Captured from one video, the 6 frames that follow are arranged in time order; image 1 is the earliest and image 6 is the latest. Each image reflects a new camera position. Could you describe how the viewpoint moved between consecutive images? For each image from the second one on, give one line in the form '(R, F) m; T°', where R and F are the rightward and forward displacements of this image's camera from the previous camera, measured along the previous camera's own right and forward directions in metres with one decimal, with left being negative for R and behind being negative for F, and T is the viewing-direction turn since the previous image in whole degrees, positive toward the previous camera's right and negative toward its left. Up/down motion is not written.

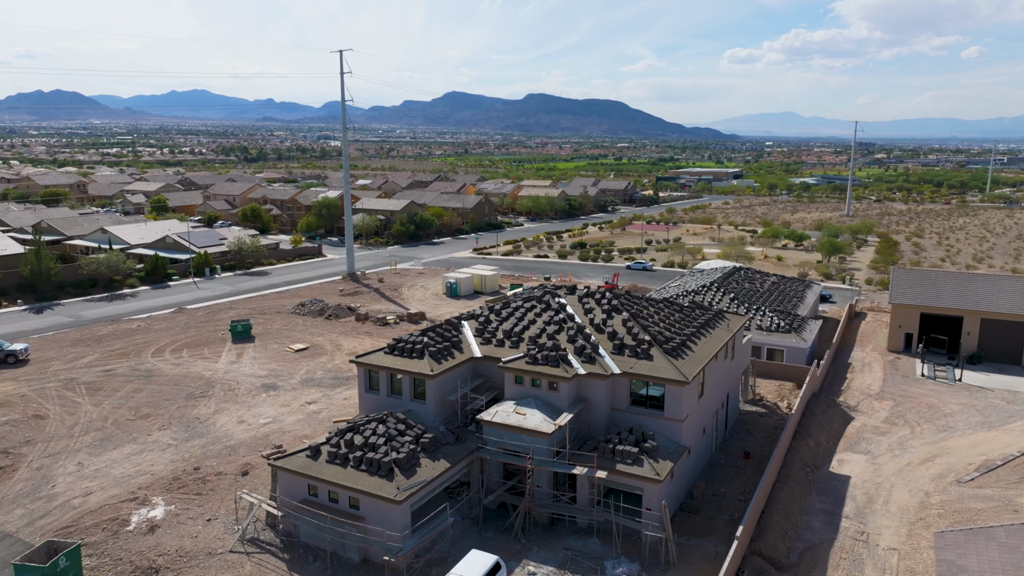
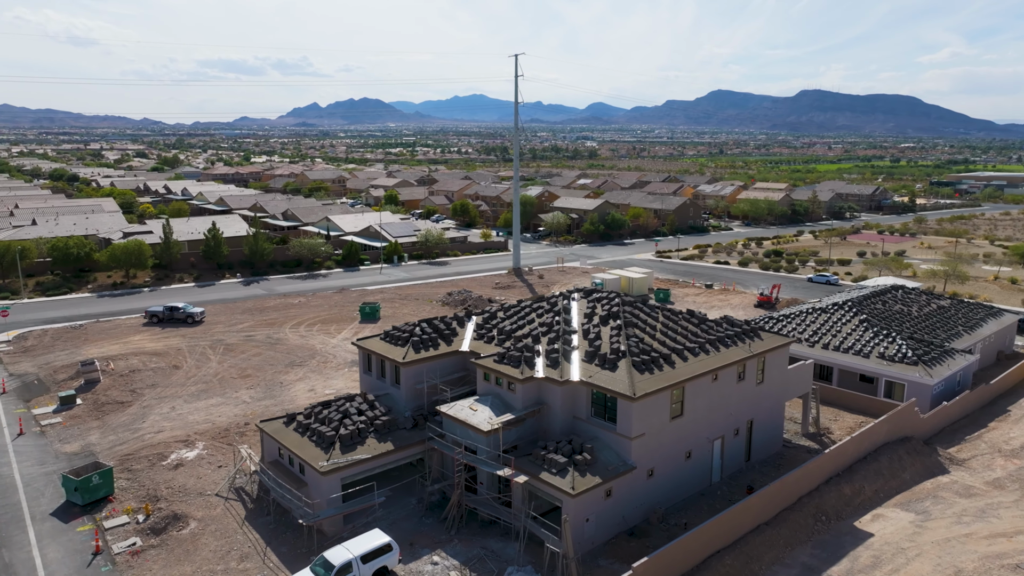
(+8.3, +1.3) m; -20°
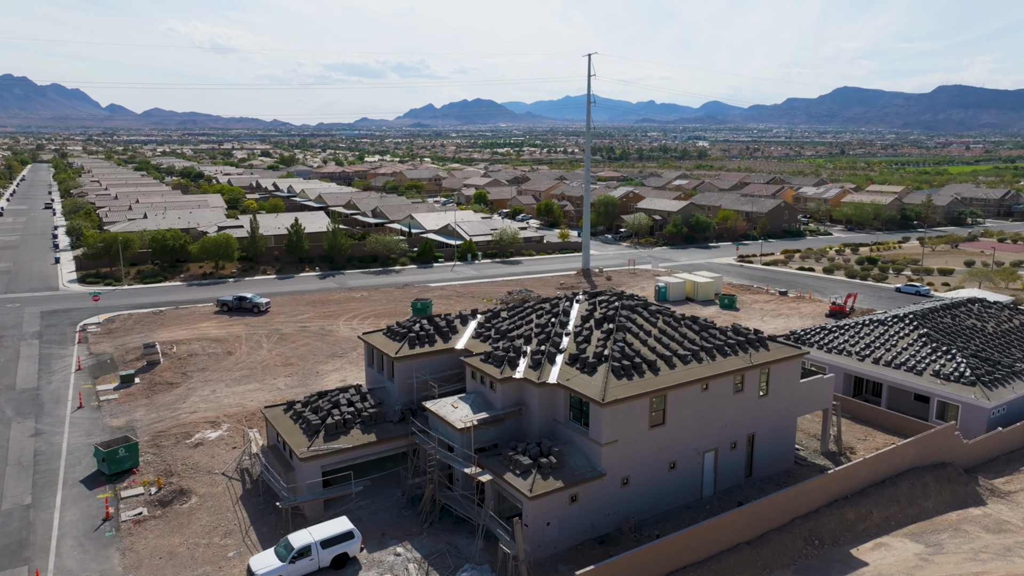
(+3.6, +0.2) m; -8°
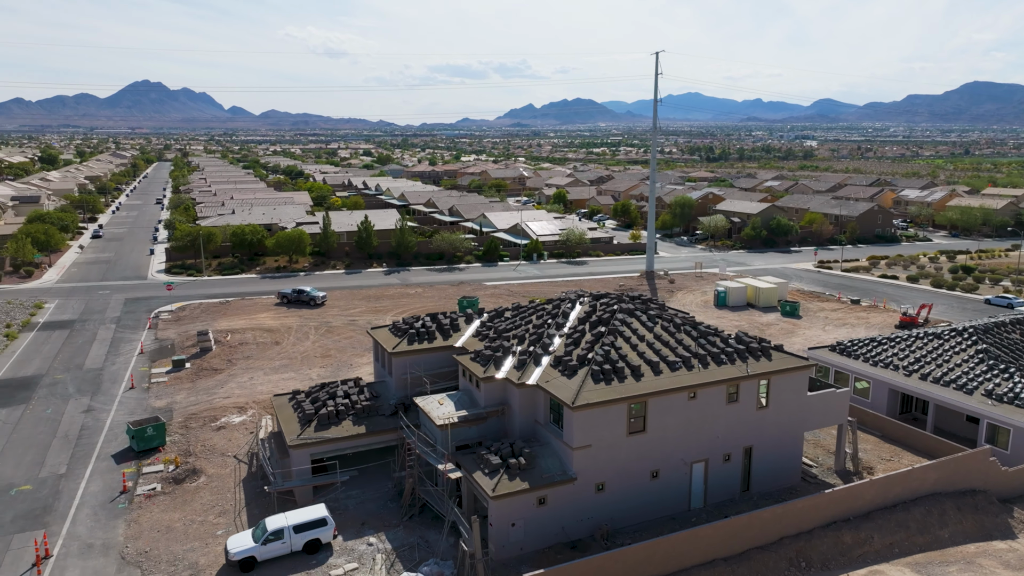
(+3.2, +0.2) m; -8°
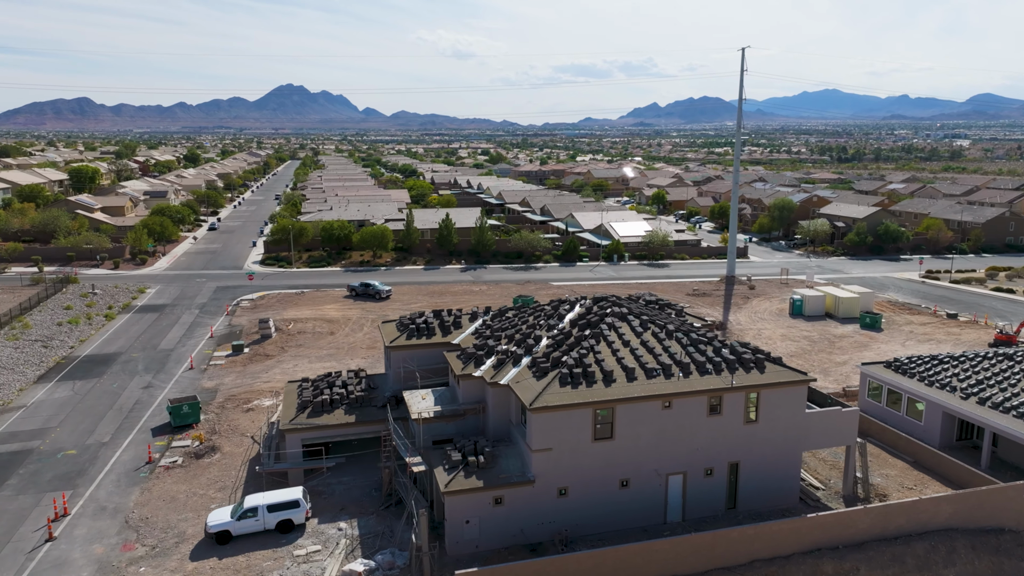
(+4.0, +0.3) m; -9°
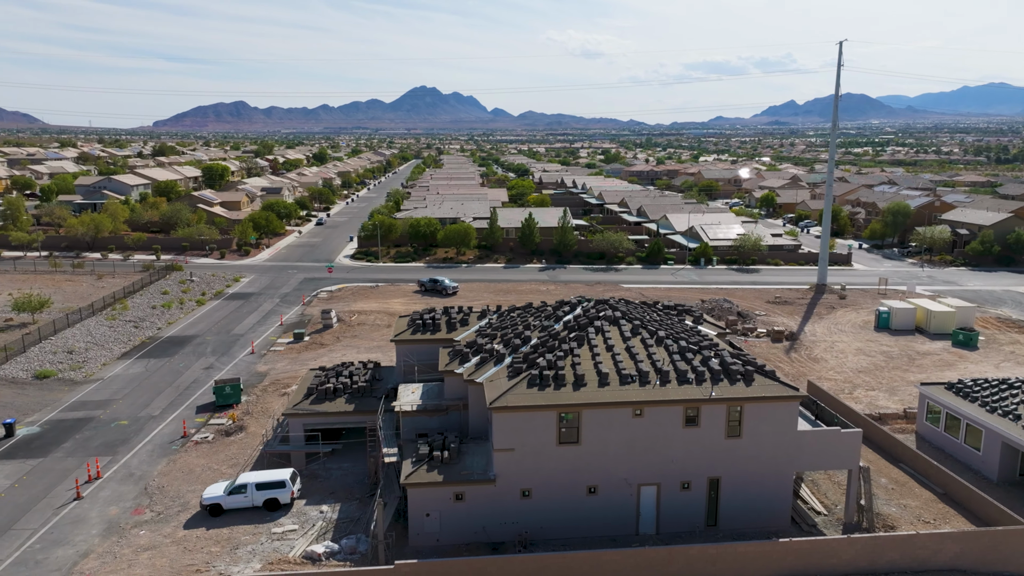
(+4.0, +0.3) m; -10°
